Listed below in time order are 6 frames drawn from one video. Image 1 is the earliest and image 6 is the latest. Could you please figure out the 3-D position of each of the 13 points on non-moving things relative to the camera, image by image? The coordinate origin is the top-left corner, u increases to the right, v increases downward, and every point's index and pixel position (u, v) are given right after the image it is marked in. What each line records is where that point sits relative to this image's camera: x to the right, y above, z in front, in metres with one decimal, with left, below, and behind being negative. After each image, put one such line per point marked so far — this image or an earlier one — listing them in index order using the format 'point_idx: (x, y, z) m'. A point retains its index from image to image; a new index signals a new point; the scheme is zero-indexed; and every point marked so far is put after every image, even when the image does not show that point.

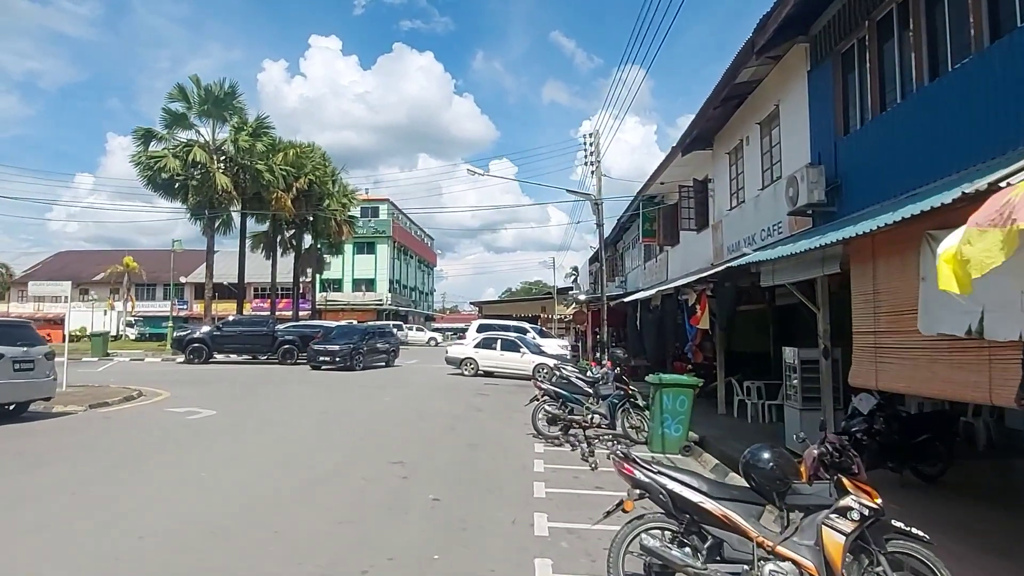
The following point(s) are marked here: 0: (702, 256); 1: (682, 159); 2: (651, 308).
0: (+4.1, +0.7, +16.8) m
1: (+3.6, +2.7, +16.9) m
2: (+3.4, -0.5, +19.4) m
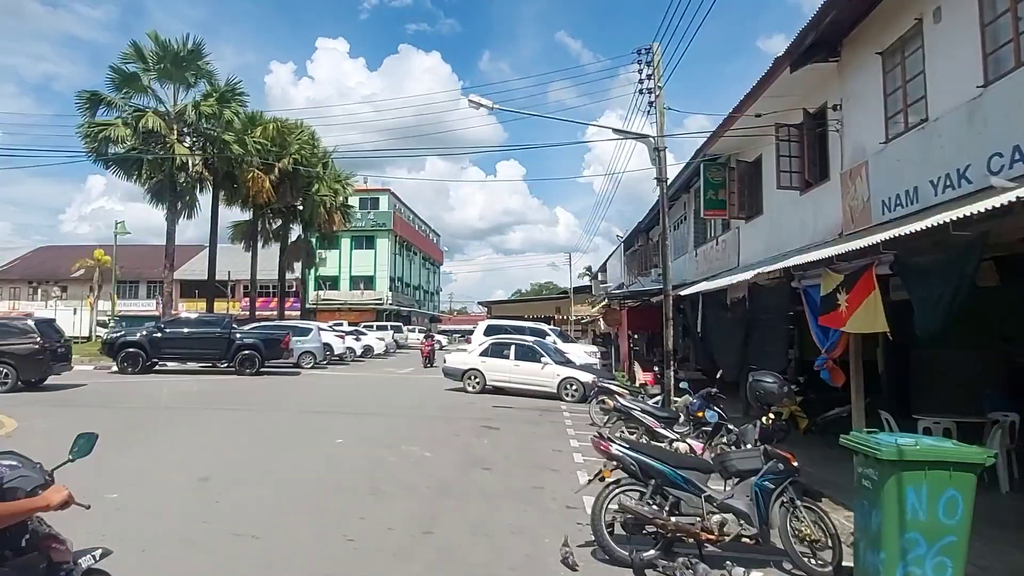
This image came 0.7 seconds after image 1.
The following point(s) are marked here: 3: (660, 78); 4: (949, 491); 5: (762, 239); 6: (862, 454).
0: (+4.4, +0.9, +11.4) m
1: (+3.9, +2.9, +11.4) m
2: (+3.7, -0.3, +13.9) m
3: (+2.3, +3.2, +12.4) m
4: (+2.3, -1.1, +4.2) m
5: (+4.5, +0.9, +14.3) m
6: (+2.0, -1.0, +4.6) m
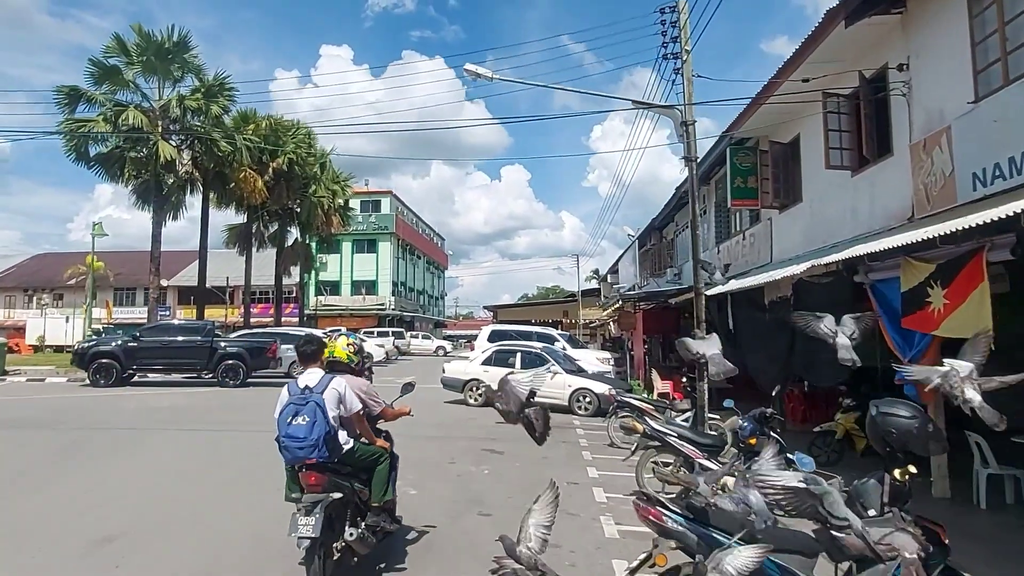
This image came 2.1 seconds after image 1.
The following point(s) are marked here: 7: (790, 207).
0: (+4.4, +0.9, +9.6) m
1: (+4.0, +3.0, +9.7) m
2: (+3.8, -0.2, +12.2) m
3: (+2.3, +3.3, +10.7) m
4: (+2.3, -1.0, +2.5) m
5: (+4.5, +0.9, +12.6) m
6: (+2.0, -0.9, +2.9) m
7: (+4.6, +1.3, +13.3) m
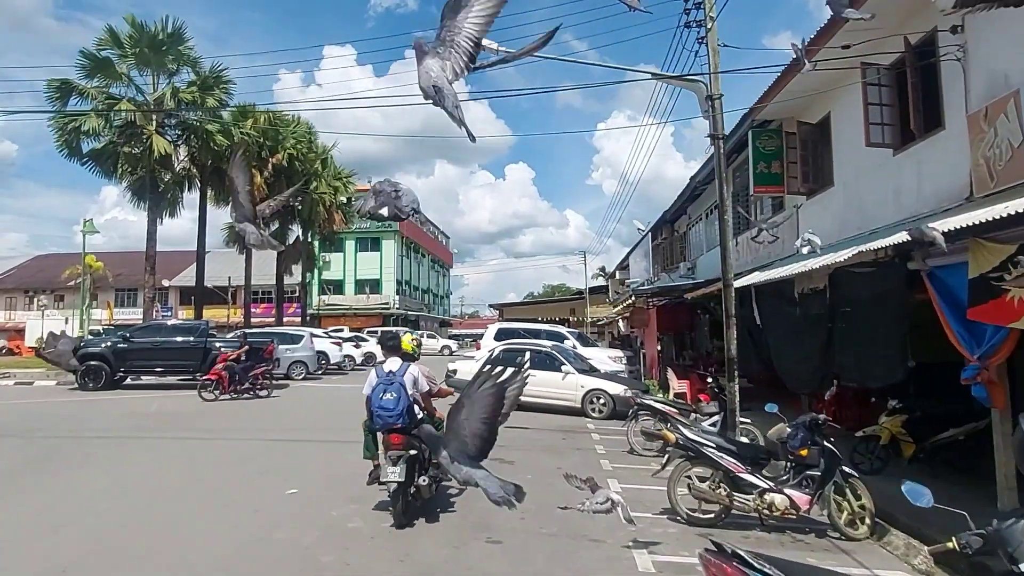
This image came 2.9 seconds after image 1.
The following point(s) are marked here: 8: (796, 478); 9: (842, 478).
0: (+4.5, +1.1, +8.7) m
1: (+4.0, +3.1, +8.8) m
2: (+3.9, -0.1, +11.3) m
3: (+2.4, +3.4, +9.7) m
4: (+2.4, -0.9, +1.6) m
5: (+4.6, +1.0, +11.6) m
6: (+2.1, -0.8, +2.0) m
7: (+4.7, +1.5, +12.3) m
8: (+2.1, -1.4, +6.0) m
9: (+2.5, -1.4, +6.1) m
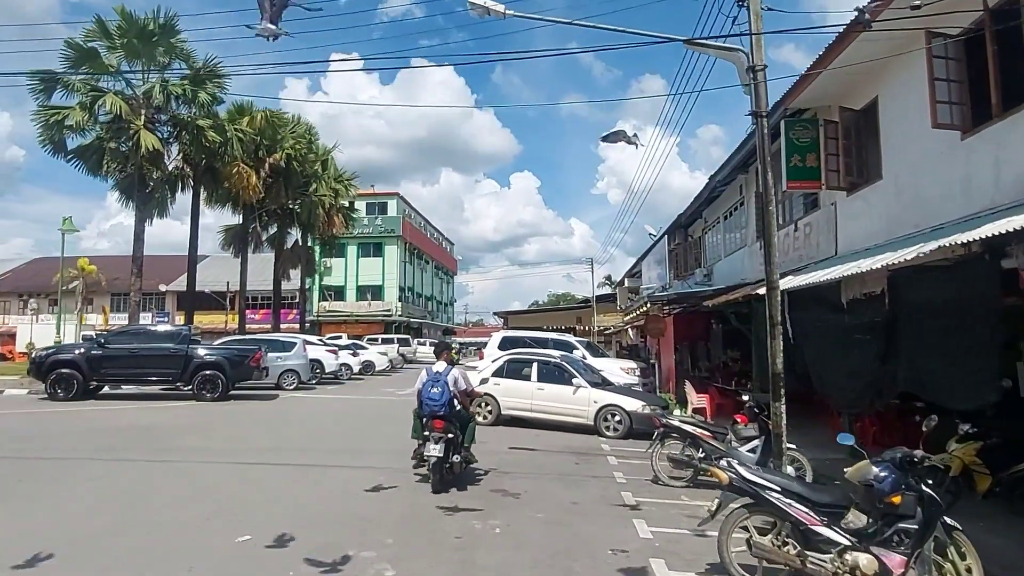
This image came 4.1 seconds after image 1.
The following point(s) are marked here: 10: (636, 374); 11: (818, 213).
0: (+4.6, +1.0, +7.4) m
1: (+4.1, +3.0, +7.5) m
2: (+4.0, -0.2, +9.9) m
3: (+2.5, +3.3, +8.4) m
4: (+2.4, -0.8, +0.2) m
5: (+4.7, +1.0, +10.3) m
6: (+2.1, -0.8, +0.6) m
7: (+4.8, +1.4, +11.0) m
8: (+2.2, -1.4, +4.7) m
9: (+2.5, -1.4, +4.7) m
10: (+2.9, -2.0, +19.1) m
11: (+4.8, +1.2, +12.7) m
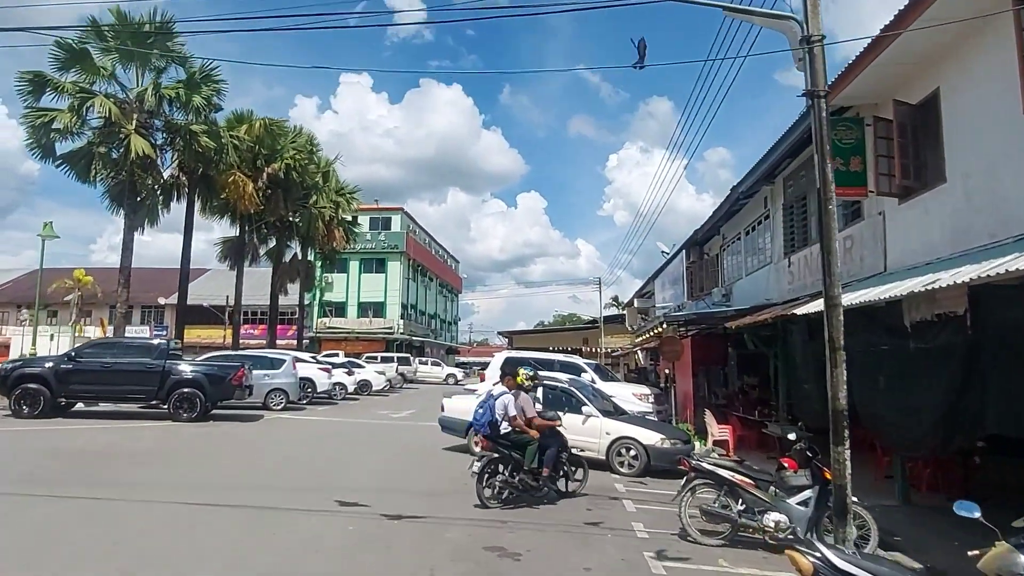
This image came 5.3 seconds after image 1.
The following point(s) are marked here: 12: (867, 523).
0: (+4.6, +0.9, +6.0) m
1: (+4.2, +2.9, +6.1) m
2: (+4.0, -0.4, +8.5) m
3: (+2.6, +3.2, +7.1) m
4: (+2.3, -0.8, -1.2) m
5: (+4.8, +0.7, +8.9) m
6: (+2.1, -0.7, -0.8) m
7: (+4.9, +1.1, +9.6) m
8: (+2.2, -1.5, +3.3) m
9: (+2.5, -1.5, +3.3) m
10: (+3.0, -2.4, +17.7) m
11: (+4.9, +0.9, +11.3) m
12: (+2.9, -1.9, +6.5) m
